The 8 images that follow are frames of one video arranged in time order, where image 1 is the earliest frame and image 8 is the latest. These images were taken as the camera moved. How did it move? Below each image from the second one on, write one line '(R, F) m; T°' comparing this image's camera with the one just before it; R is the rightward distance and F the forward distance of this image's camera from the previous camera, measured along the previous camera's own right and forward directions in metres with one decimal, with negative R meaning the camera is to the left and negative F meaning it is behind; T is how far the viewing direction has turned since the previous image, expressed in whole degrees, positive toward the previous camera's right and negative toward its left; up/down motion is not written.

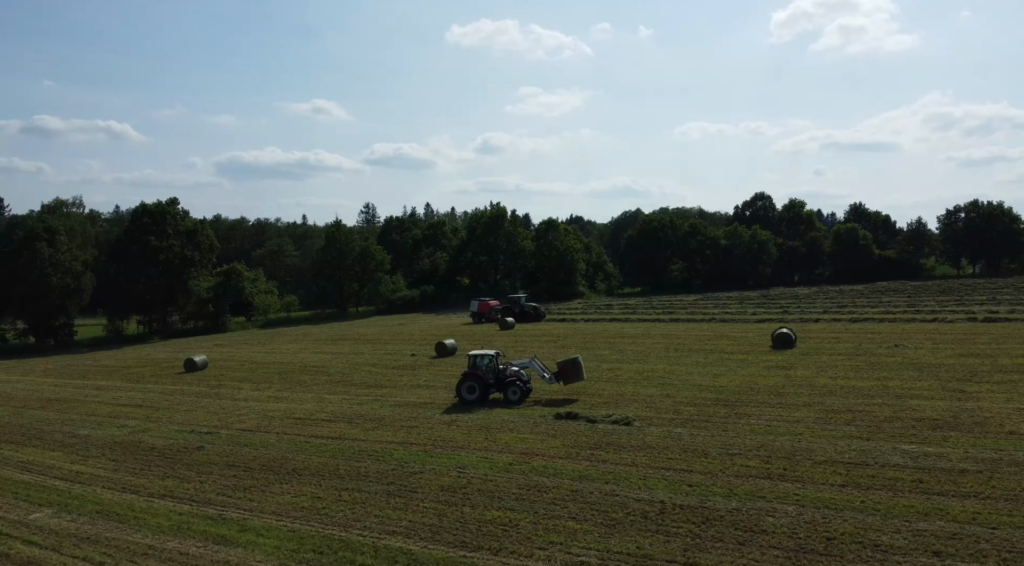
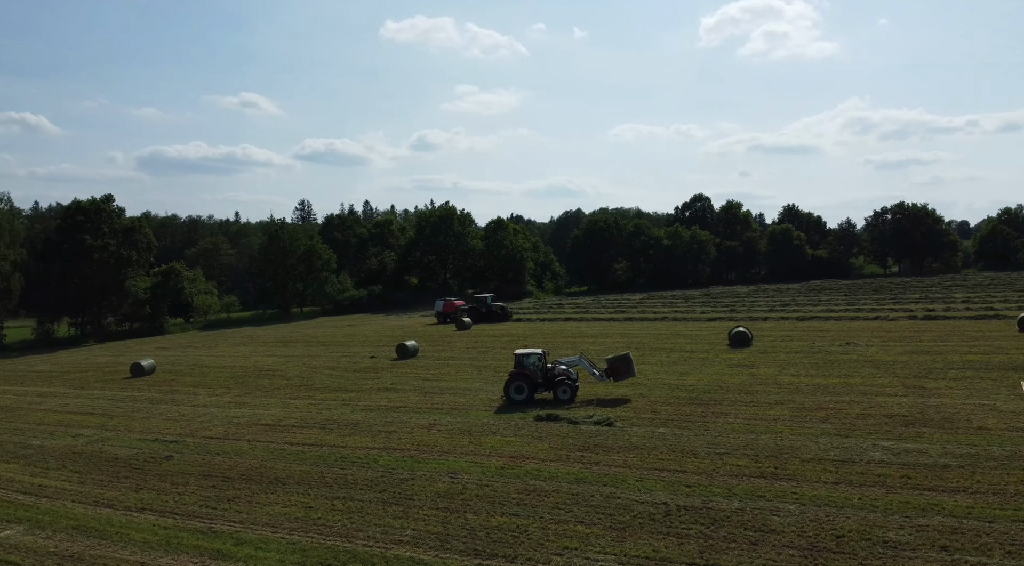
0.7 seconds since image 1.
(-1.2, +0.1) m; +5°
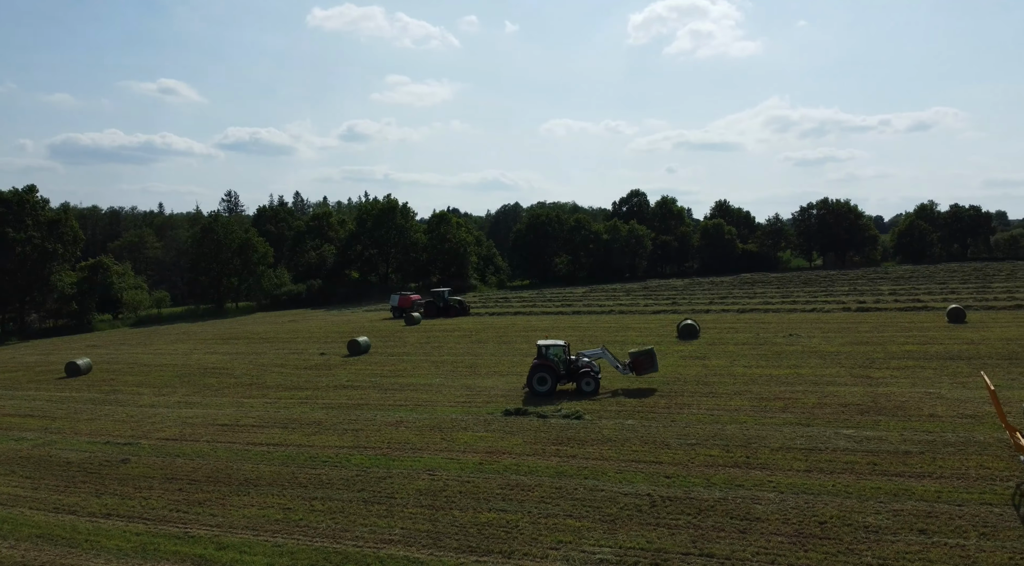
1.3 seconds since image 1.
(-1.0, 0.0) m; +5°
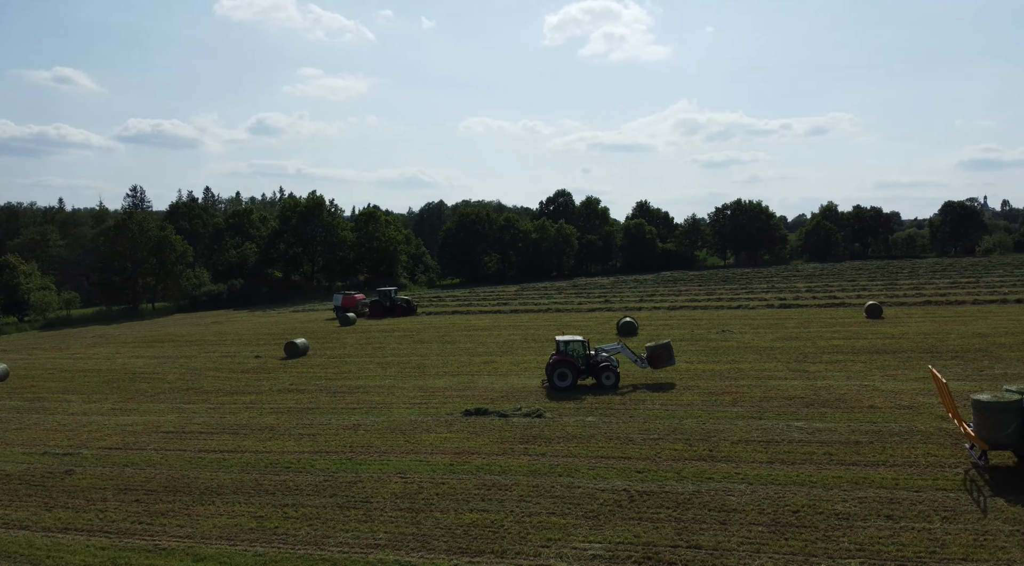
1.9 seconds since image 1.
(-1.1, 0.0) m; +6°
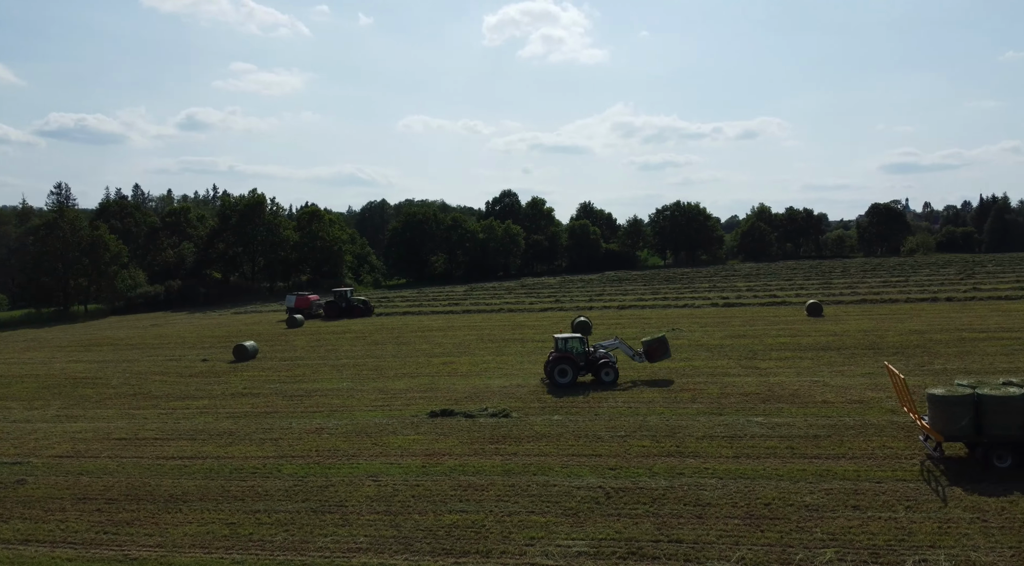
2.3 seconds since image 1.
(-0.7, -0.1) m; +5°
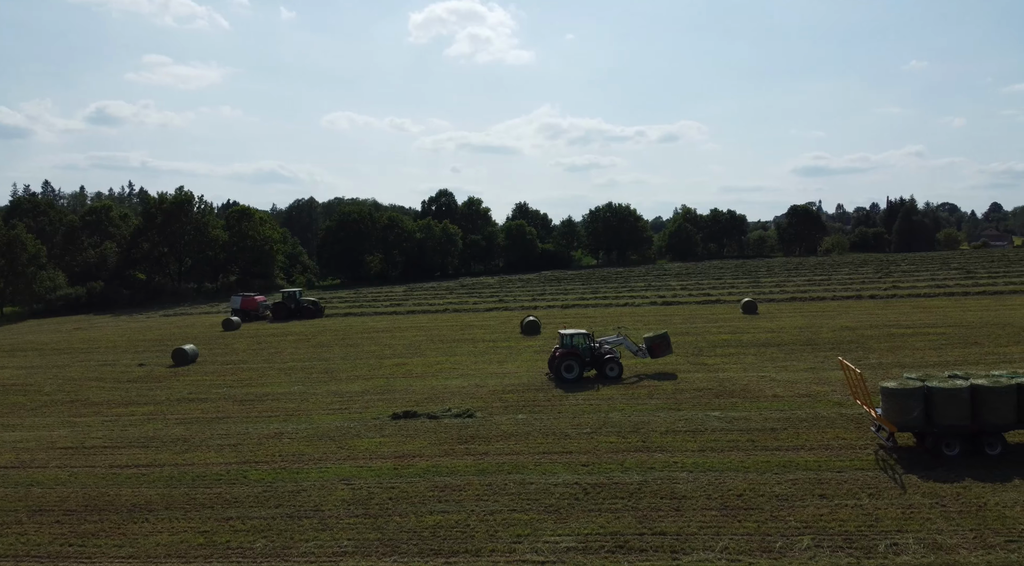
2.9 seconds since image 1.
(-0.9, -0.1) m; +6°
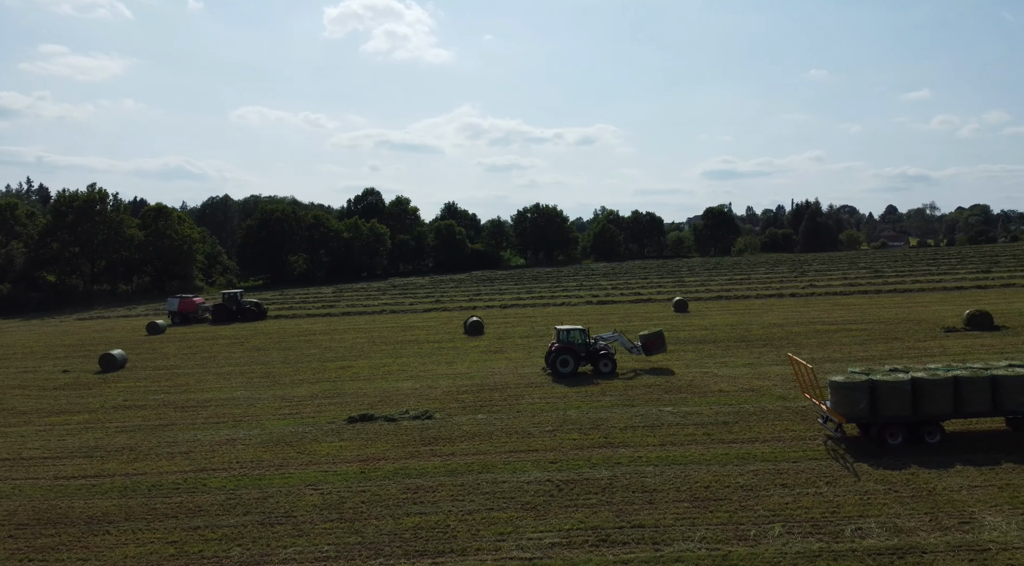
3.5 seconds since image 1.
(-1.0, -0.1) m; +6°
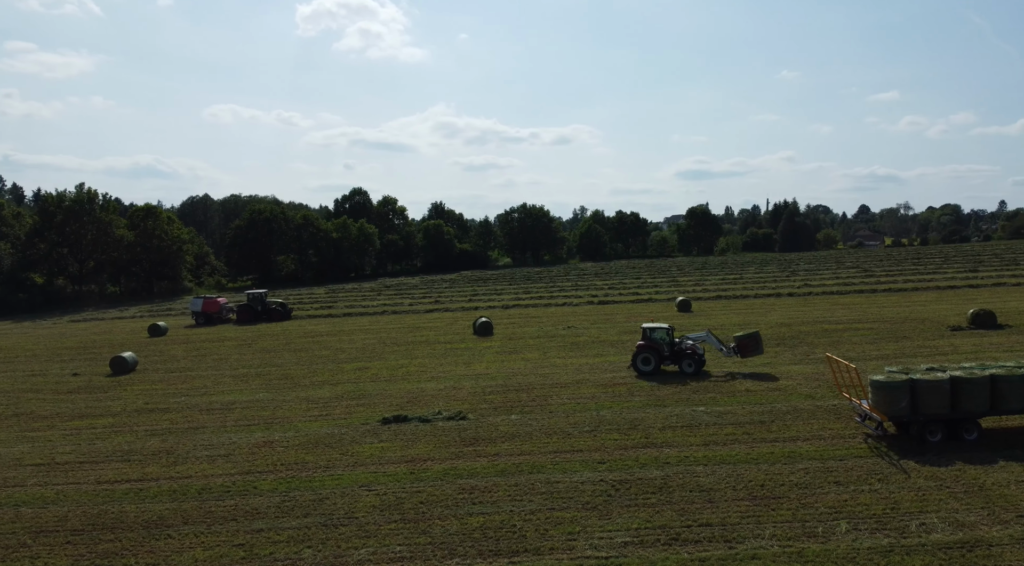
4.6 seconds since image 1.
(-1.5, -0.1) m; +2°
